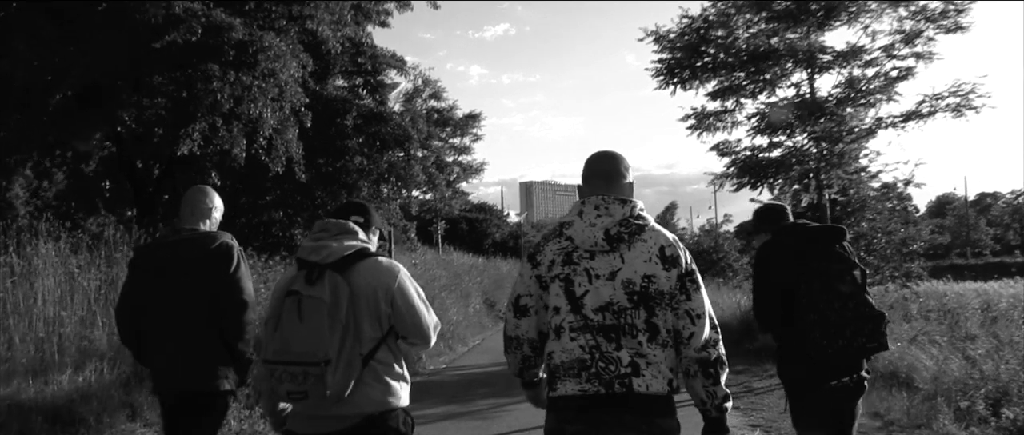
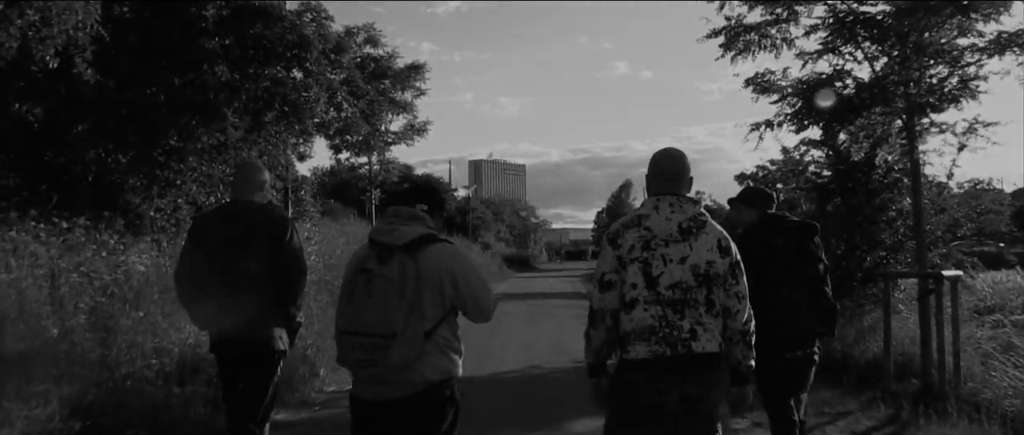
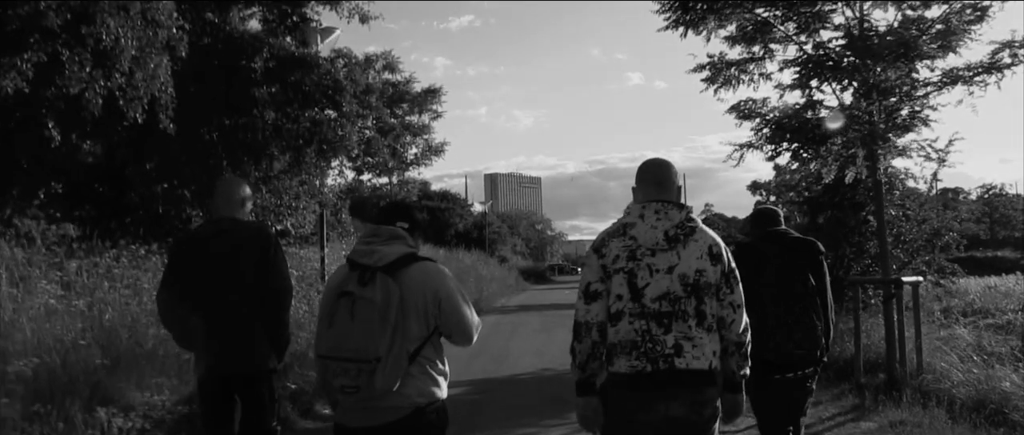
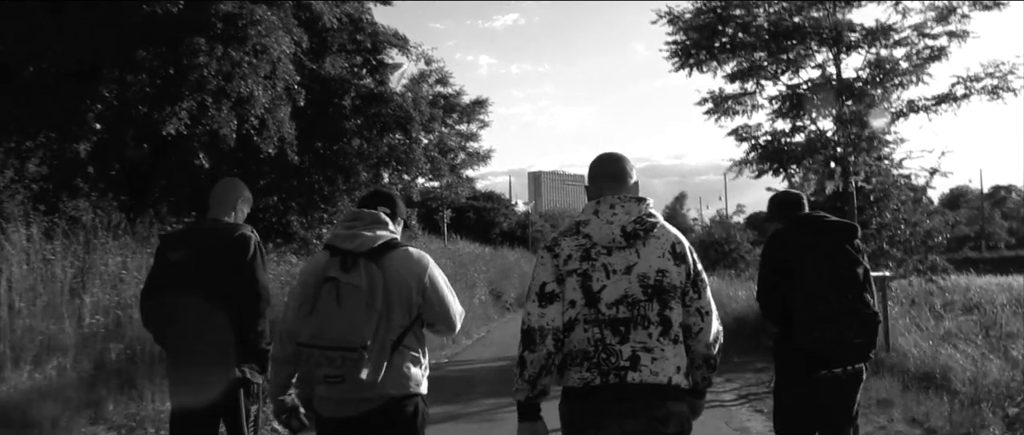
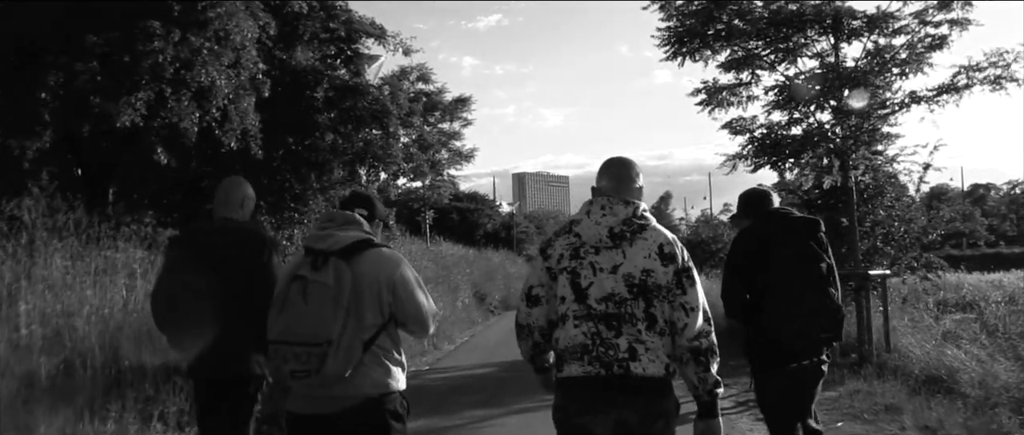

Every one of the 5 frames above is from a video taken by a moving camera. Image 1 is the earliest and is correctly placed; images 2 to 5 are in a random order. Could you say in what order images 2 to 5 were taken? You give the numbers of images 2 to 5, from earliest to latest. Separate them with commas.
4, 5, 3, 2
